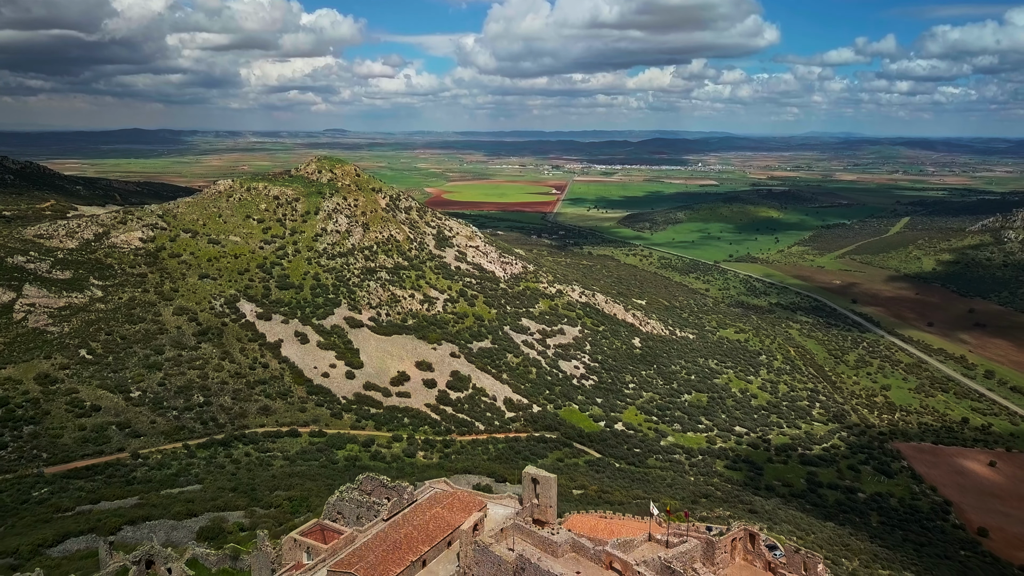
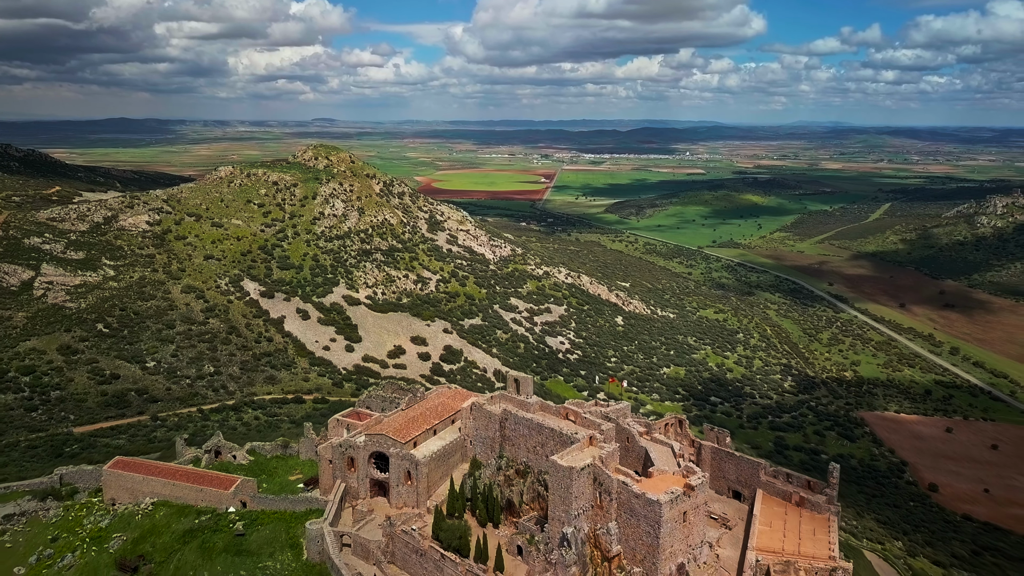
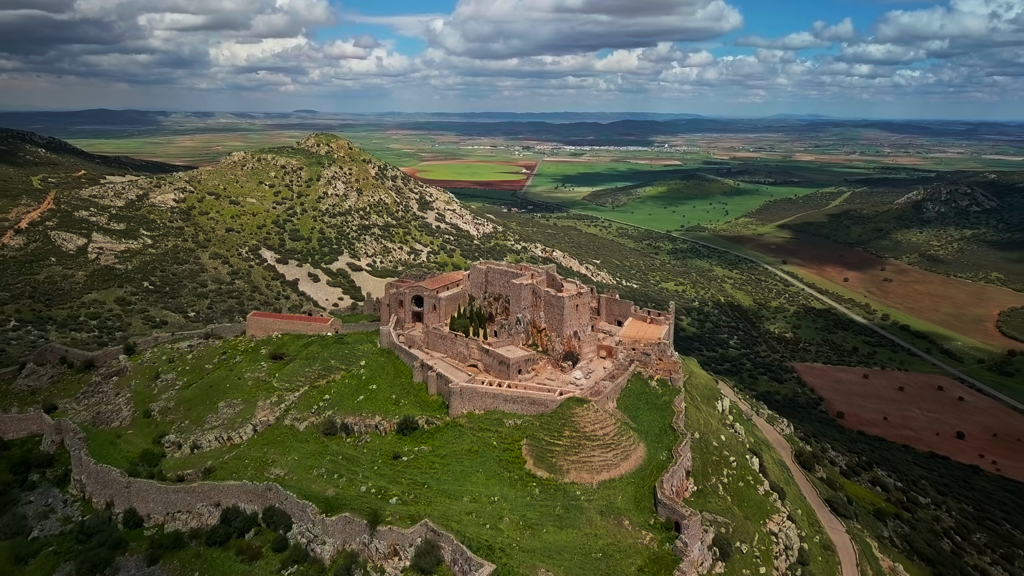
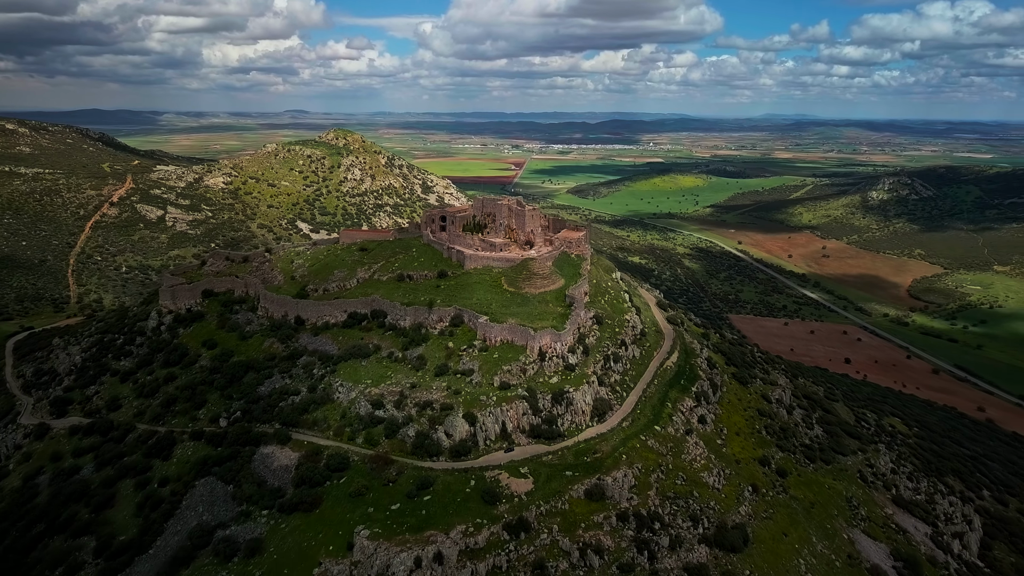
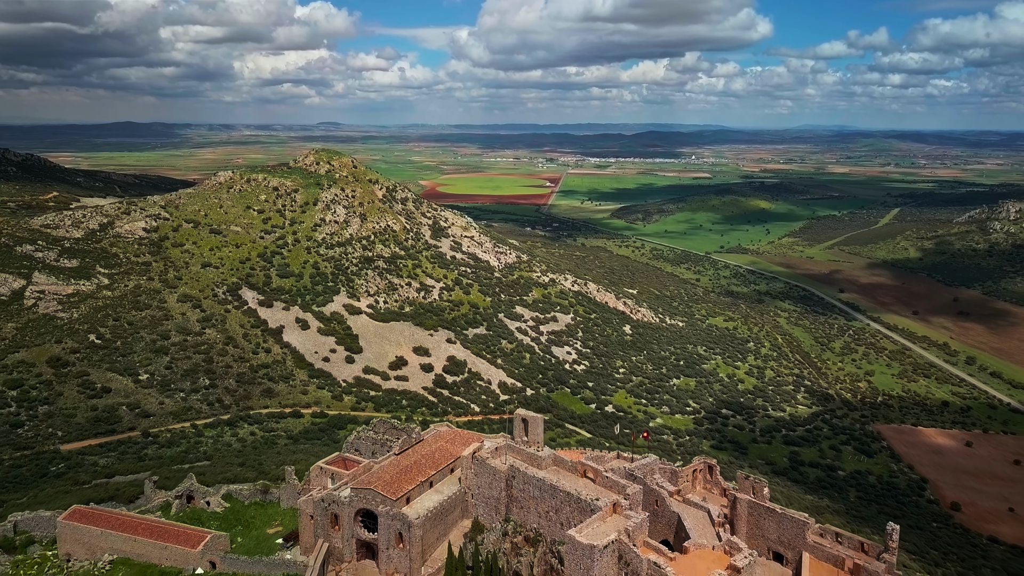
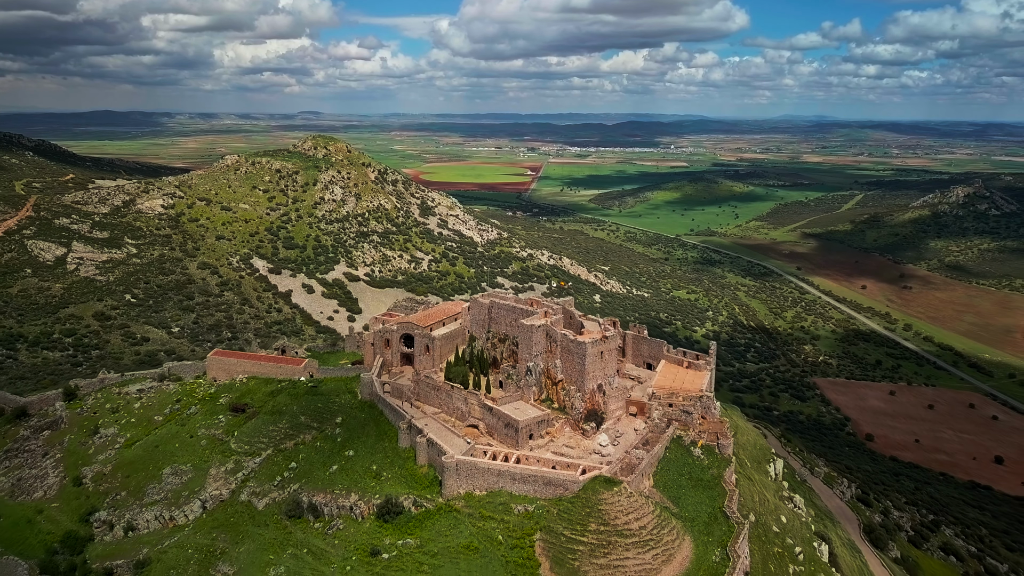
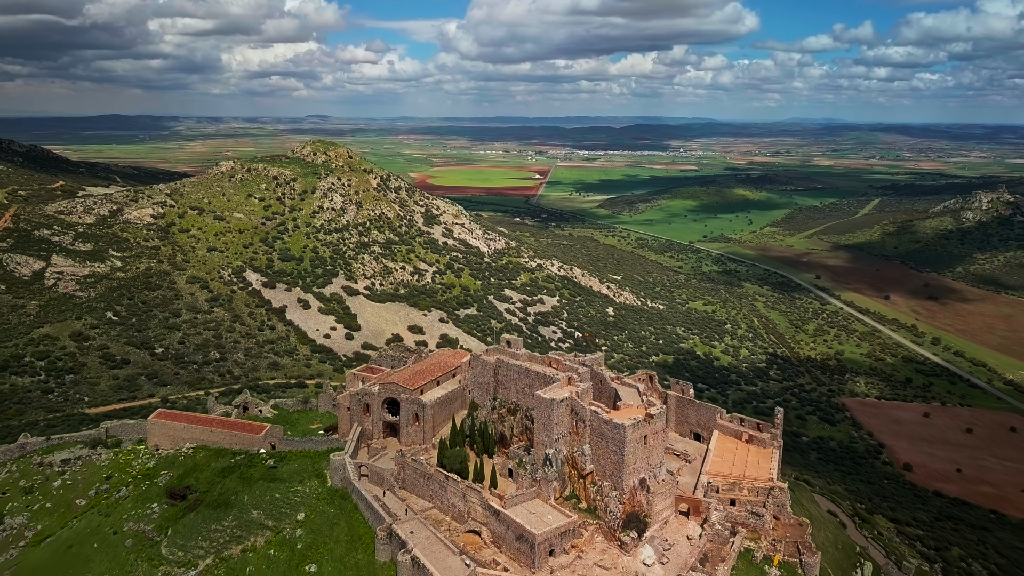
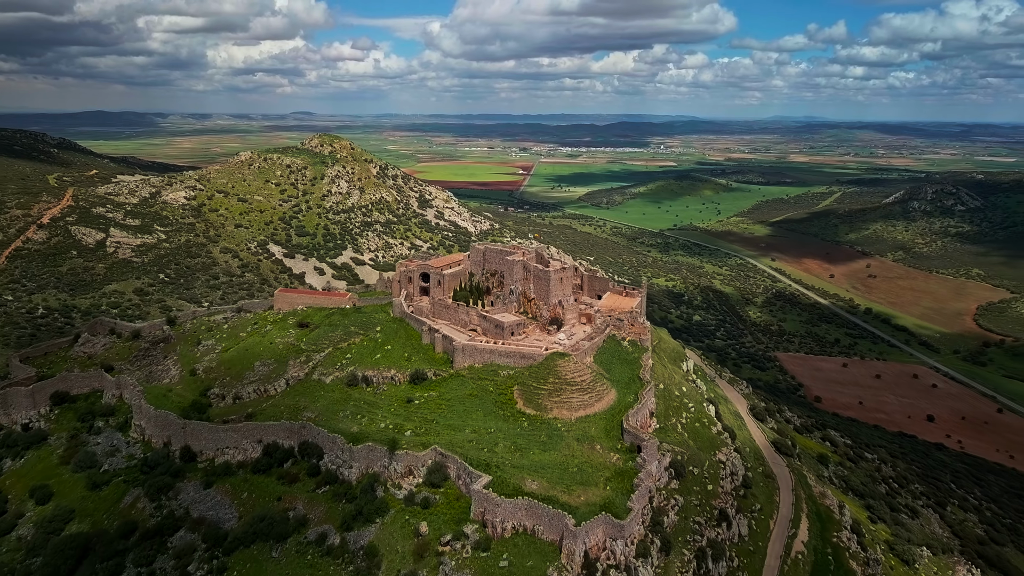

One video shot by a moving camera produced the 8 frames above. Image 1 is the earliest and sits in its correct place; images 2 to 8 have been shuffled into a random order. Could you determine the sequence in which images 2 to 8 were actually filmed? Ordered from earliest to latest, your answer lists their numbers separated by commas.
5, 2, 7, 6, 3, 8, 4
